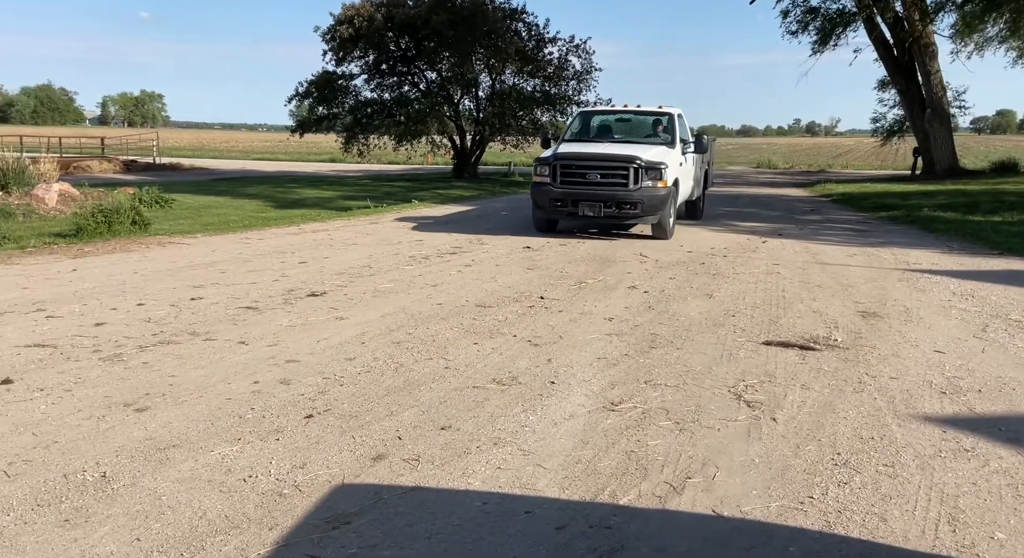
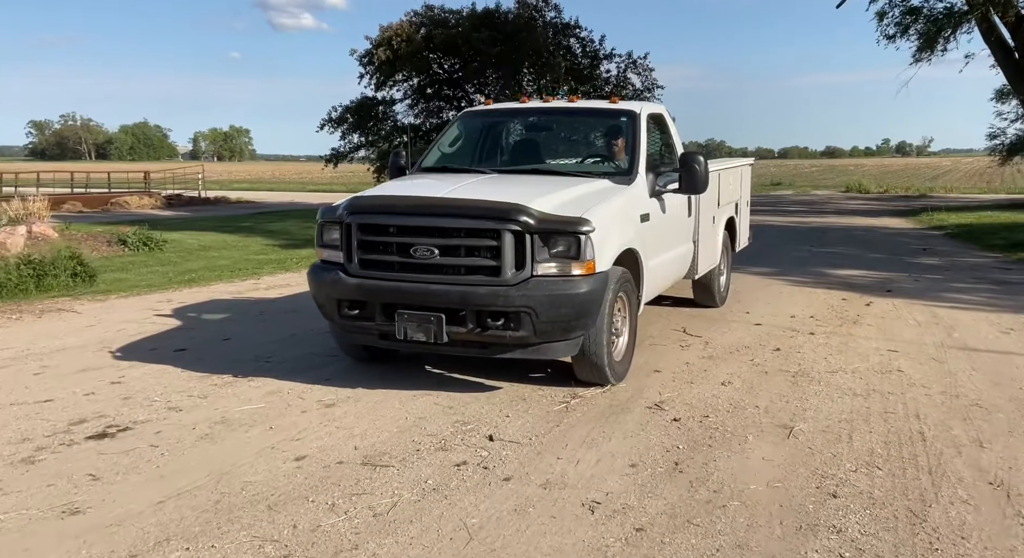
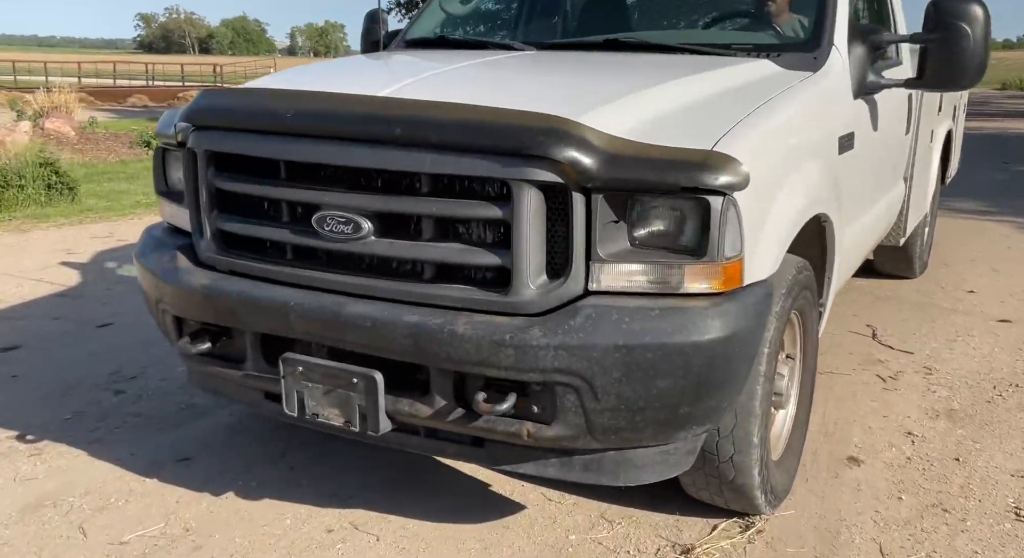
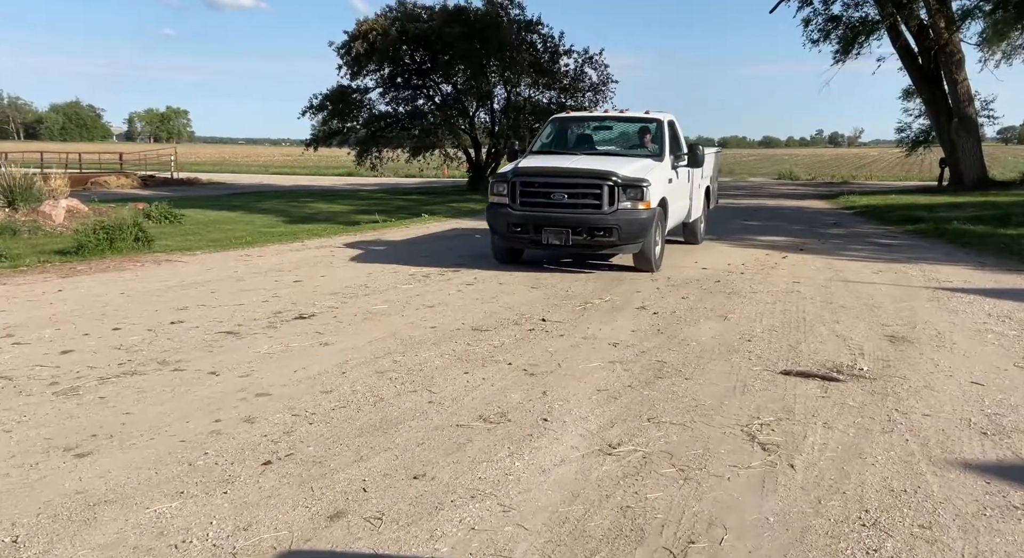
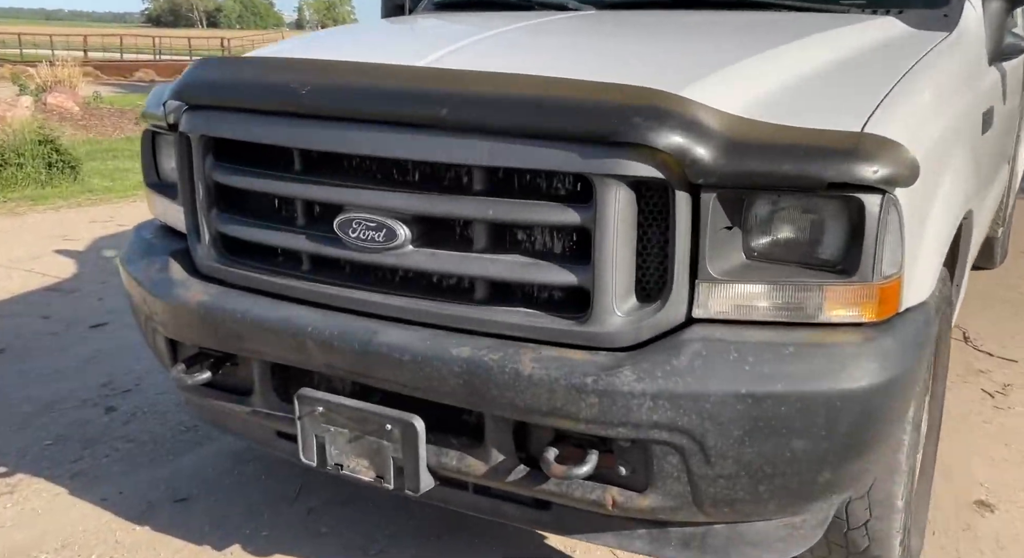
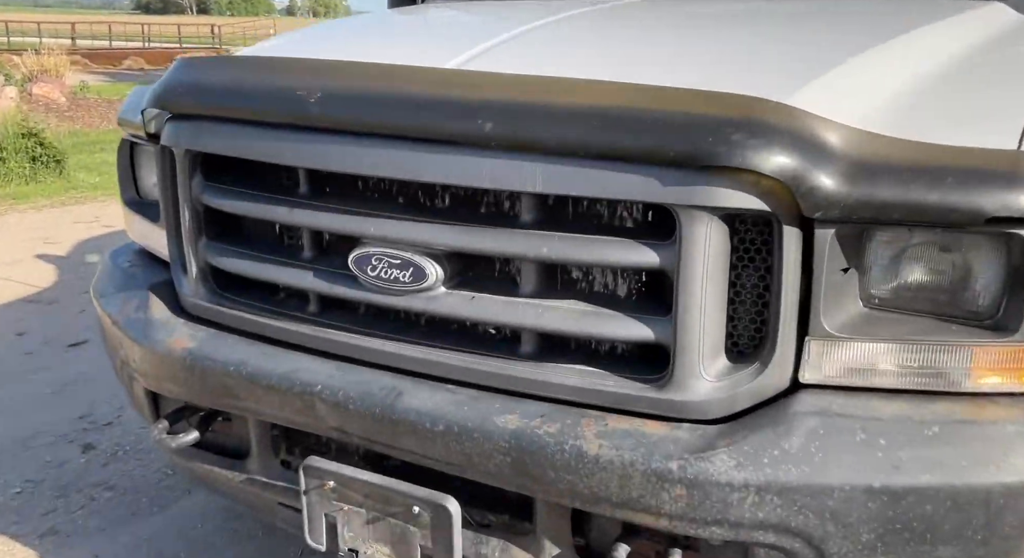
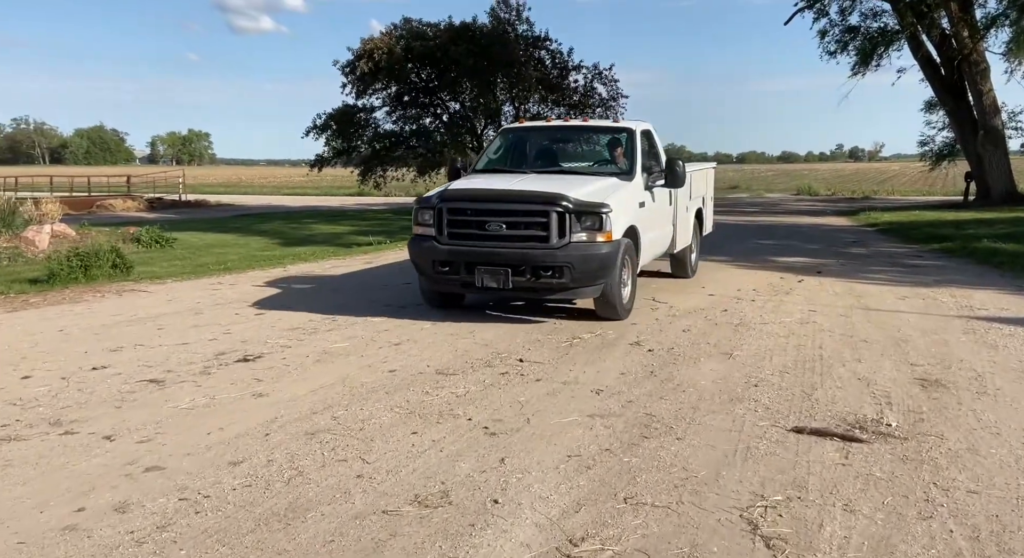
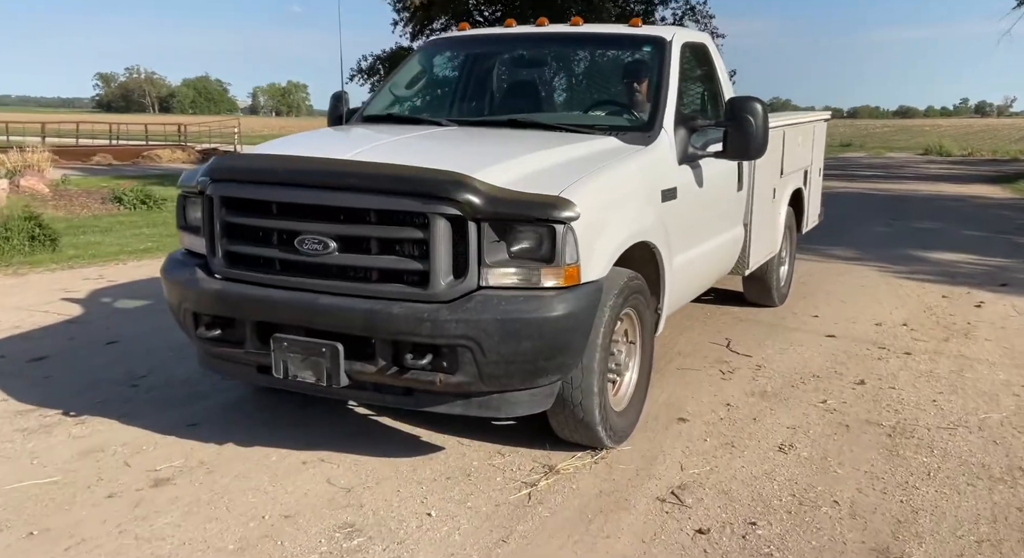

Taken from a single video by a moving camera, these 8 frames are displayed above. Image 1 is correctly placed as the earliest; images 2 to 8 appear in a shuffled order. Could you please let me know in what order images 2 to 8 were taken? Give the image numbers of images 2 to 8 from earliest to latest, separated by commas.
4, 7, 2, 8, 3, 5, 6
